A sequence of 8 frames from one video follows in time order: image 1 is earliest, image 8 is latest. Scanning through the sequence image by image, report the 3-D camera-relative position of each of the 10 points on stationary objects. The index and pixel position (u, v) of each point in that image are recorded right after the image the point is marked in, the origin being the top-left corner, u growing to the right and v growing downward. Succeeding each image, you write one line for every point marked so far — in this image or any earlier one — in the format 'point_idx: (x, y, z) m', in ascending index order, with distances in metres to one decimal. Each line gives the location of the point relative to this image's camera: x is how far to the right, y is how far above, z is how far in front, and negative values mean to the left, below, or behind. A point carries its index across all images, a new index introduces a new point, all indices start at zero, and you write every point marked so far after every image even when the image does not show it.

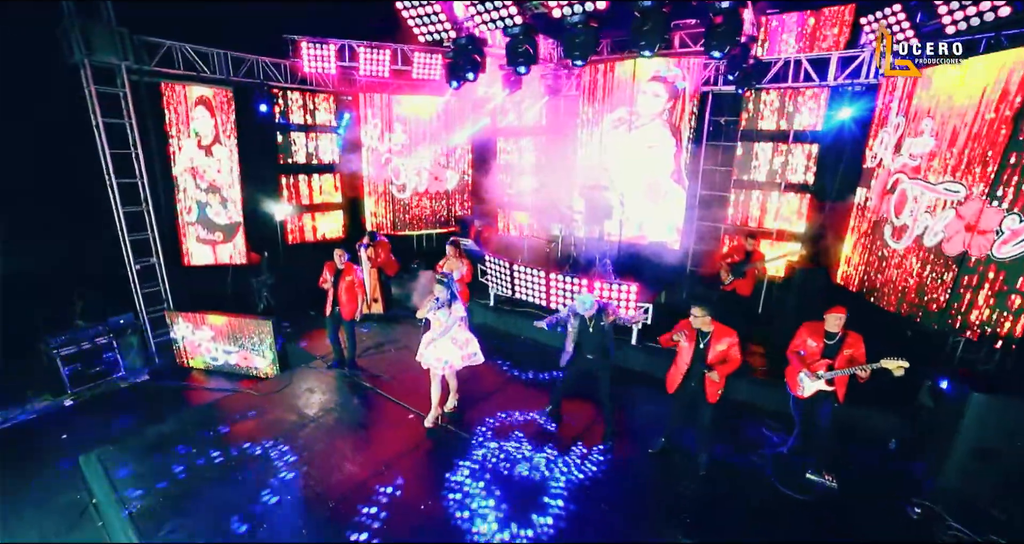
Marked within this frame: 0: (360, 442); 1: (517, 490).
0: (-2.0, -2.2, +5.4) m
1: (0.0, -2.3, +4.7) m
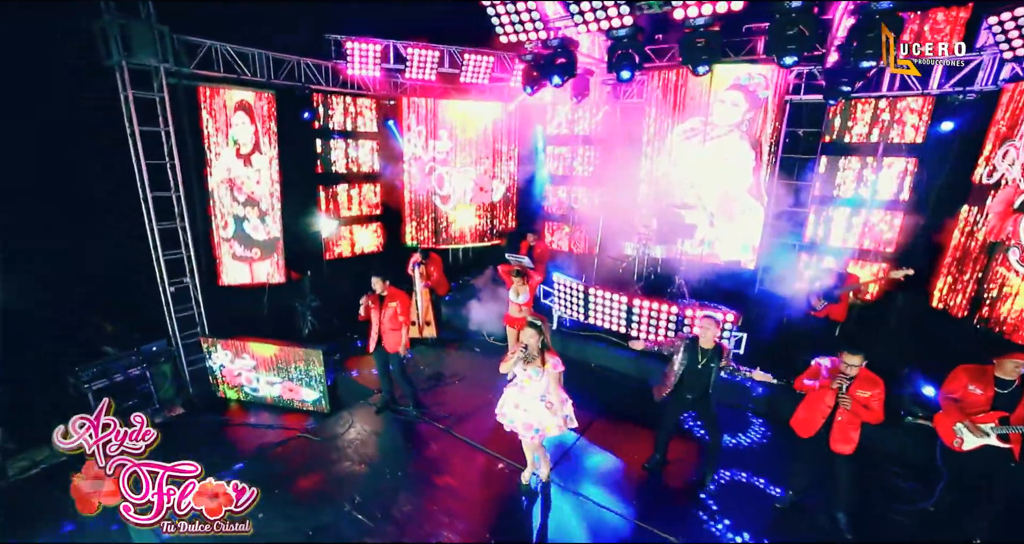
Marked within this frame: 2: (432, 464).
0: (-0.7, -2.5, +4.7) m
1: (+1.3, -2.7, +4.0) m
2: (-1.0, -2.4, +5.4) m
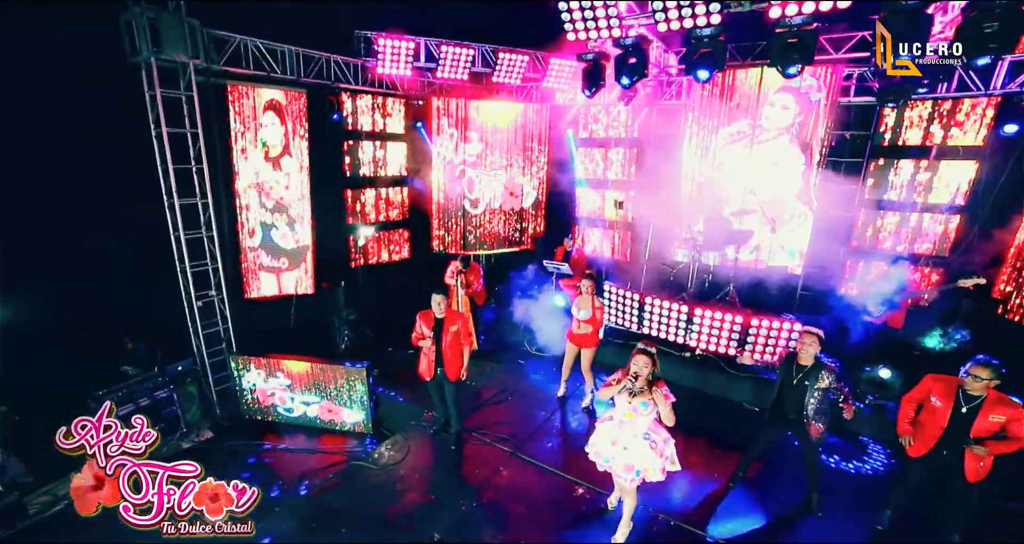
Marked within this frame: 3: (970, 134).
0: (+0.2, -2.7, +4.4) m
1: (+2.2, -2.8, +3.8) m
2: (-0.1, -2.5, +5.0) m
3: (+7.1, +2.1, +6.7) m
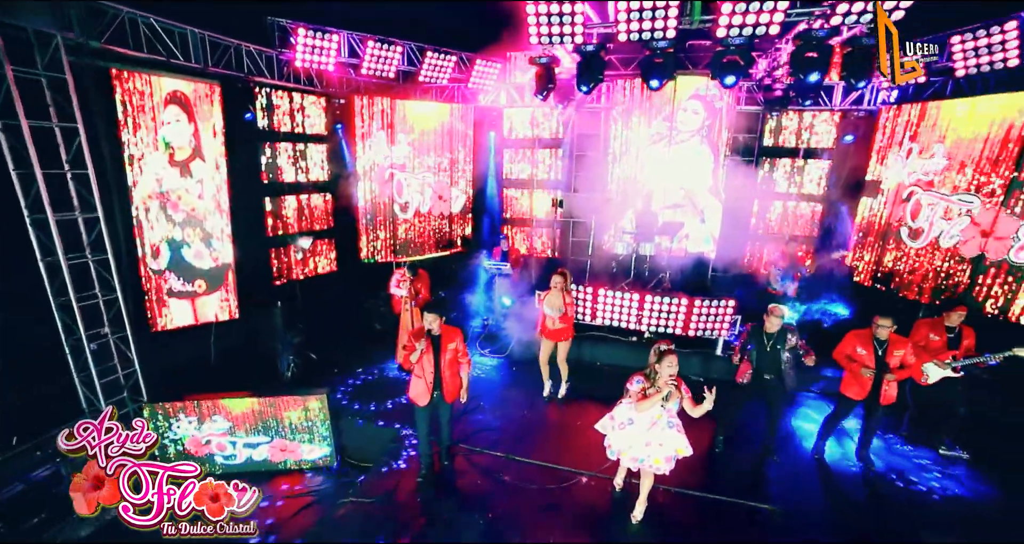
0: (+0.5, -2.7, +4.4) m
1: (+2.6, -2.6, +4.4) m
2: (0.0, -2.6, +5.0) m
3: (+6.1, +2.6, +8.4) m
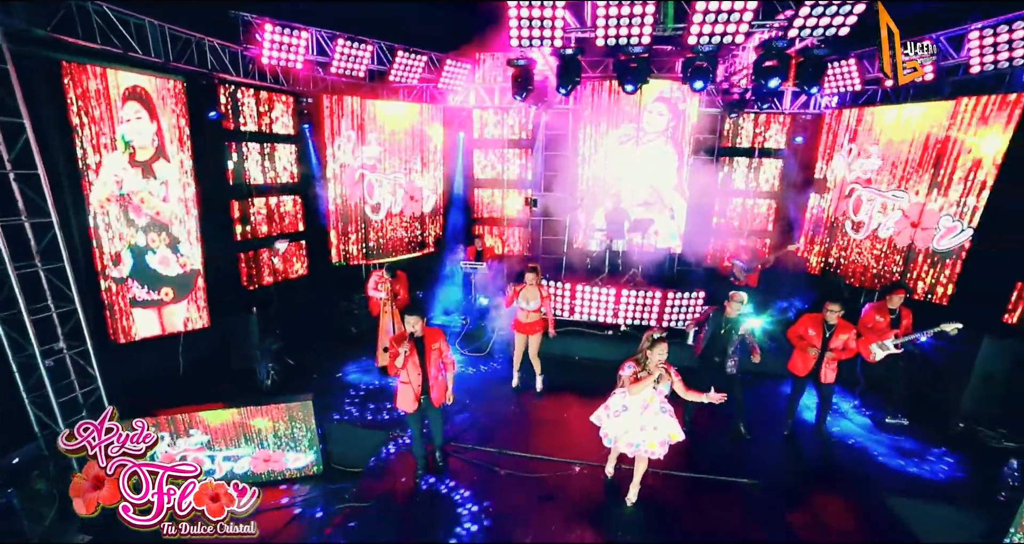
0: (+0.5, -2.6, +4.6) m
1: (+2.6, -2.5, +4.7) m
2: (0.0, -2.5, +5.1) m
3: (+5.6, +2.8, +9.1) m
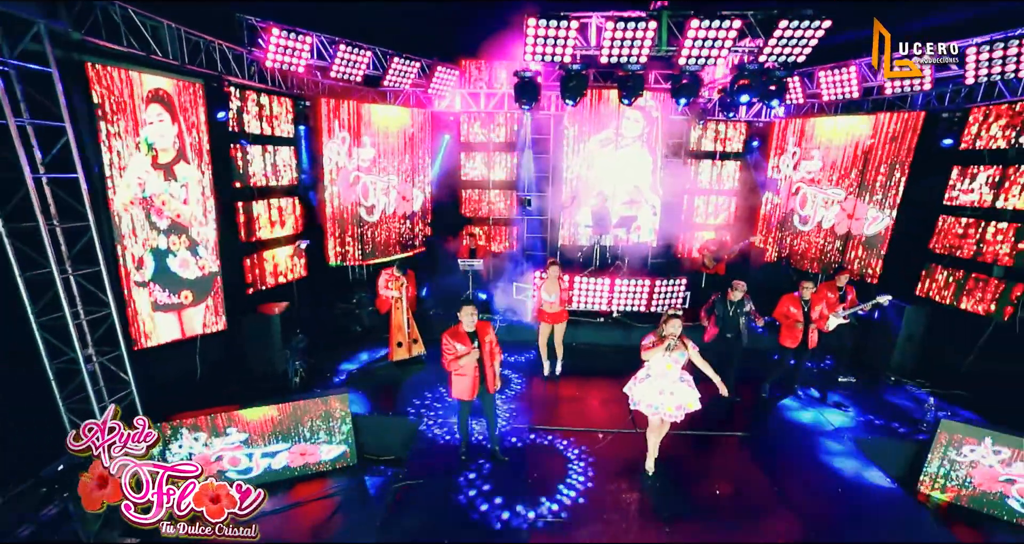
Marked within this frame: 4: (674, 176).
0: (+1.0, -2.5, +5.2) m
1: (+3.1, -2.4, +5.6) m
2: (+0.4, -2.4, +5.7) m
3: (+5.3, +3.1, +10.4) m
4: (+3.7, +2.2, +9.9) m
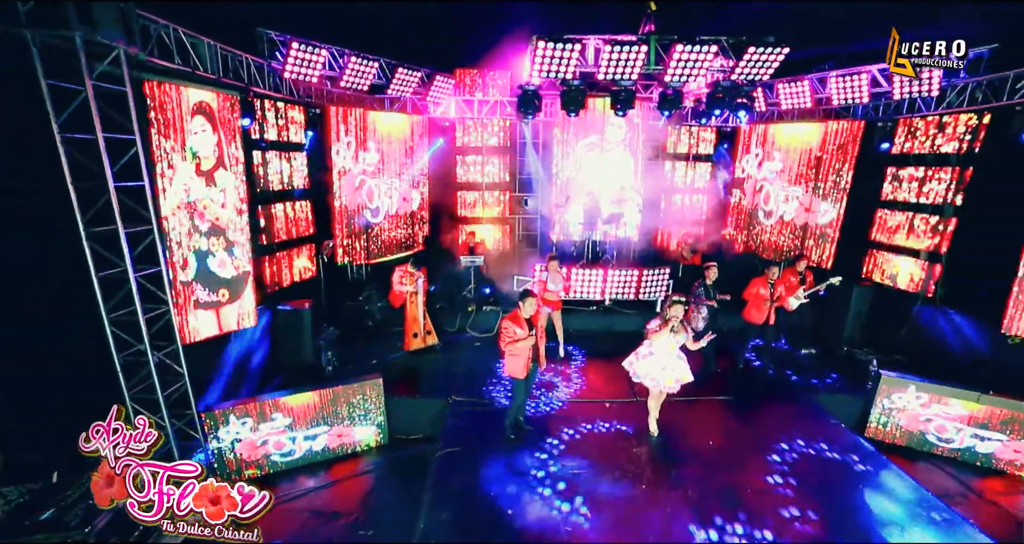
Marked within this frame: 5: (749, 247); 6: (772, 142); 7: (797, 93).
0: (+1.3, -2.4, +6.1) m
1: (+3.4, -2.2, +6.6) m
2: (+0.7, -2.3, +6.4) m
3: (+5.1, +3.3, +11.5) m
4: (+3.6, +2.4, +11.0) m
5: (+6.0, +0.6, +10.8) m
6: (+6.1, +3.1, +10.2) m
7: (+6.0, +3.7, +9.0) m
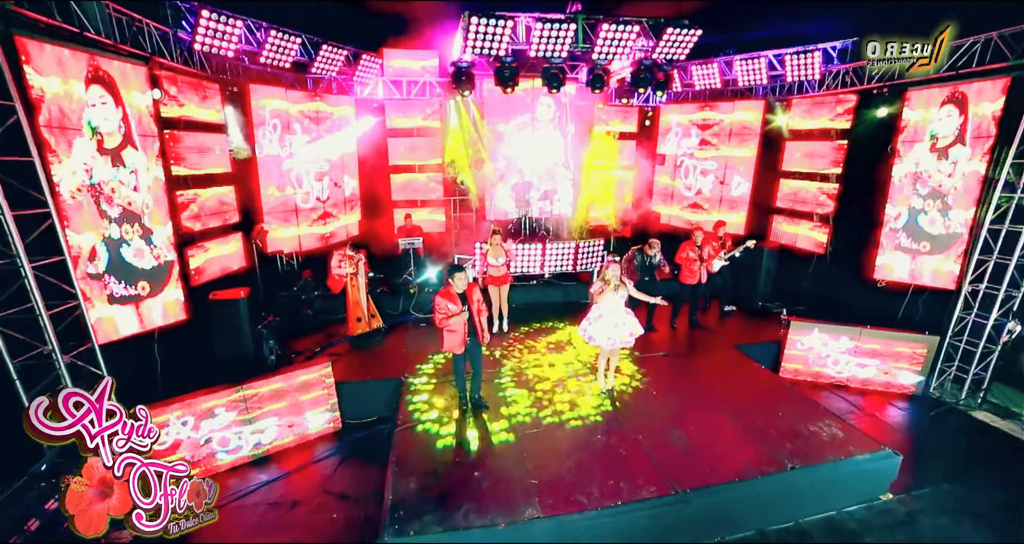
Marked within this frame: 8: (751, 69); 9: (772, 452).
0: (+0.7, -1.9, +6.4) m
1: (+2.6, -1.6, +7.3) m
2: (0.0, -1.9, +6.7) m
3: (+3.2, +4.1, +12.2) m
4: (+1.9, +3.1, +11.5) m
5: (+4.4, +1.4, +11.7) m
6: (+4.5, +3.9, +11.1) m
7: (+4.5, +4.5, +9.9) m
8: (+5.1, +4.3, +9.1) m
9: (+3.1, -2.2, +5.1) m
